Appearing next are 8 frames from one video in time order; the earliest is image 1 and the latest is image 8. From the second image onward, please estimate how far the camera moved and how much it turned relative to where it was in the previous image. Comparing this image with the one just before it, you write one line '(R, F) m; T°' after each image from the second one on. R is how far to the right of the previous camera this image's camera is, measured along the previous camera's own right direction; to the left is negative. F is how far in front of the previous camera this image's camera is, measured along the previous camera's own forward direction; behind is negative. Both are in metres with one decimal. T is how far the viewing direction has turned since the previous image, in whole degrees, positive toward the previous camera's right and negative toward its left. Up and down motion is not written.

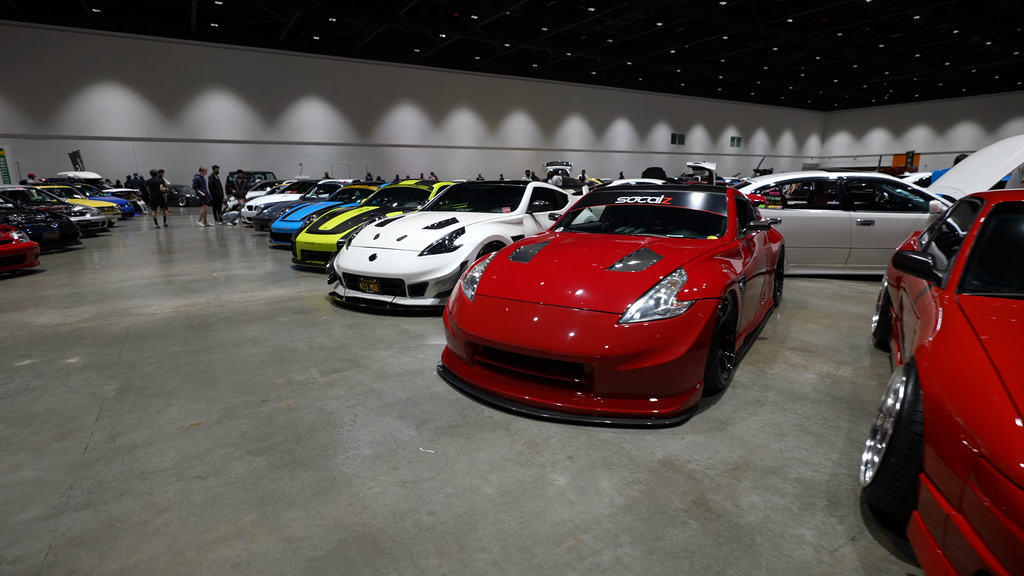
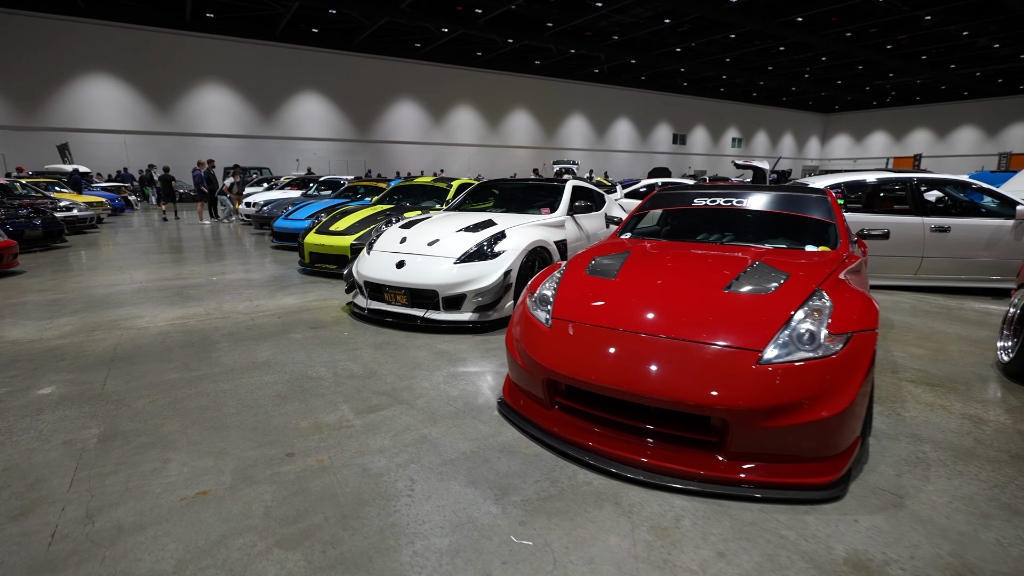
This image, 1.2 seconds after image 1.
(-0.4, +0.6) m; +1°
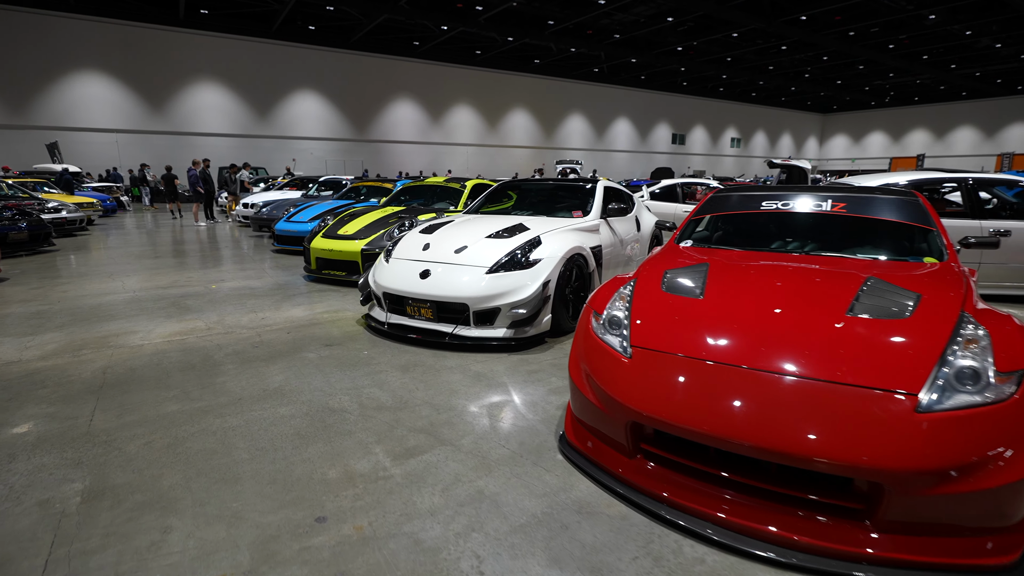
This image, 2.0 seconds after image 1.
(-0.3, +0.4) m; +1°
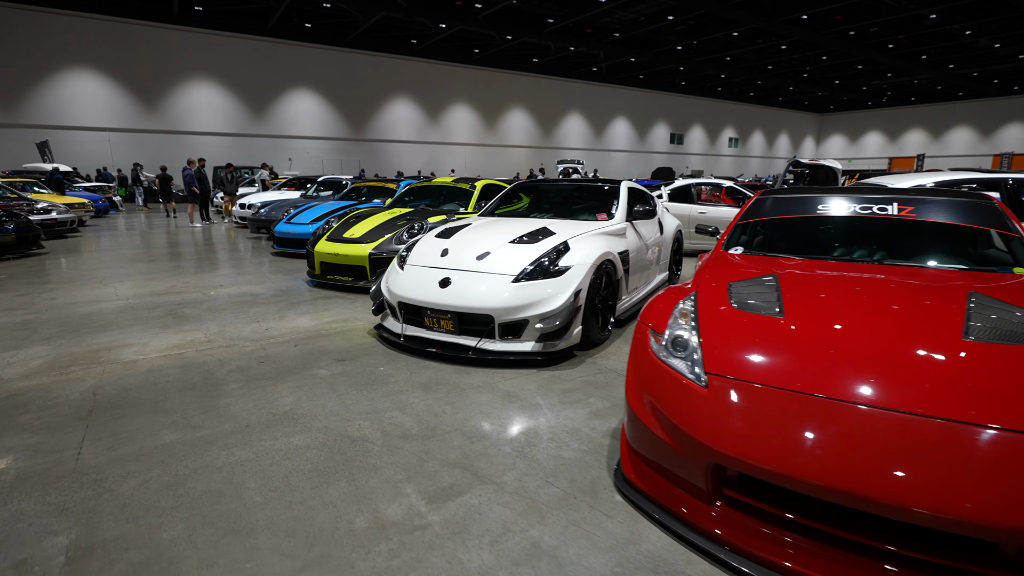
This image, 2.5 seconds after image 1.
(-0.2, +0.3) m; +1°
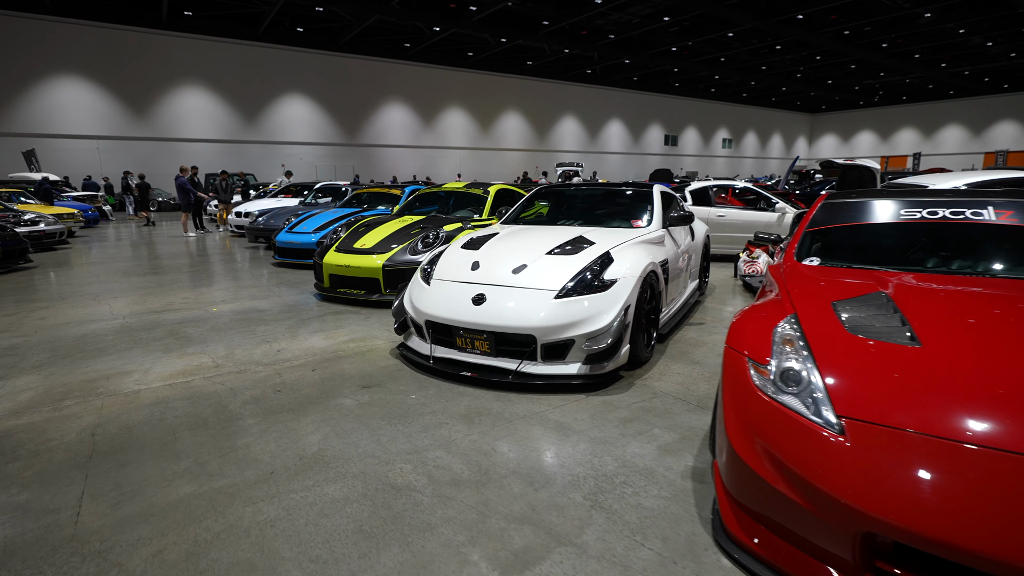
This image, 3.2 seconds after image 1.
(-0.3, +0.3) m; +1°
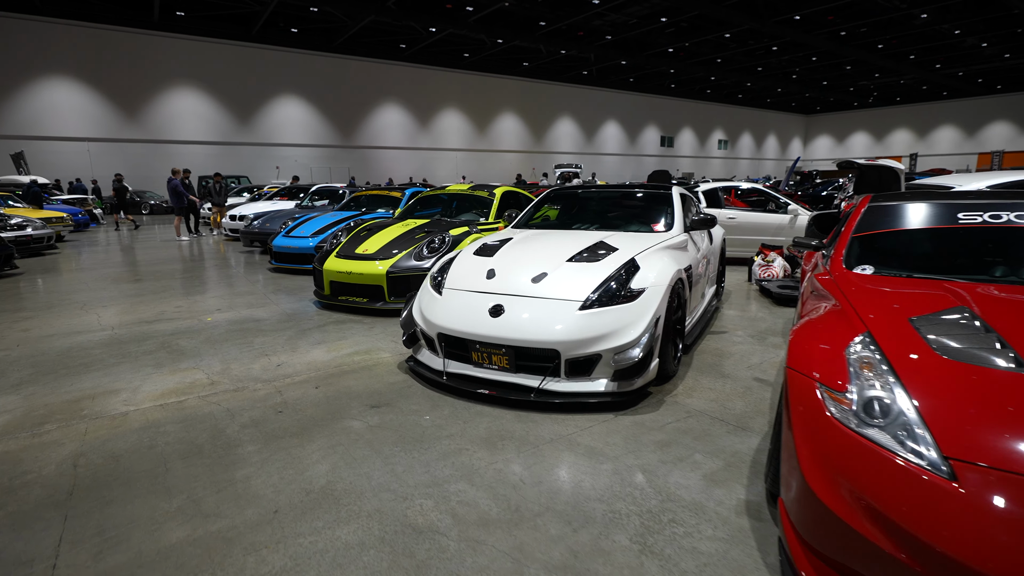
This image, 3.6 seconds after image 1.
(-0.1, +0.2) m; +1°
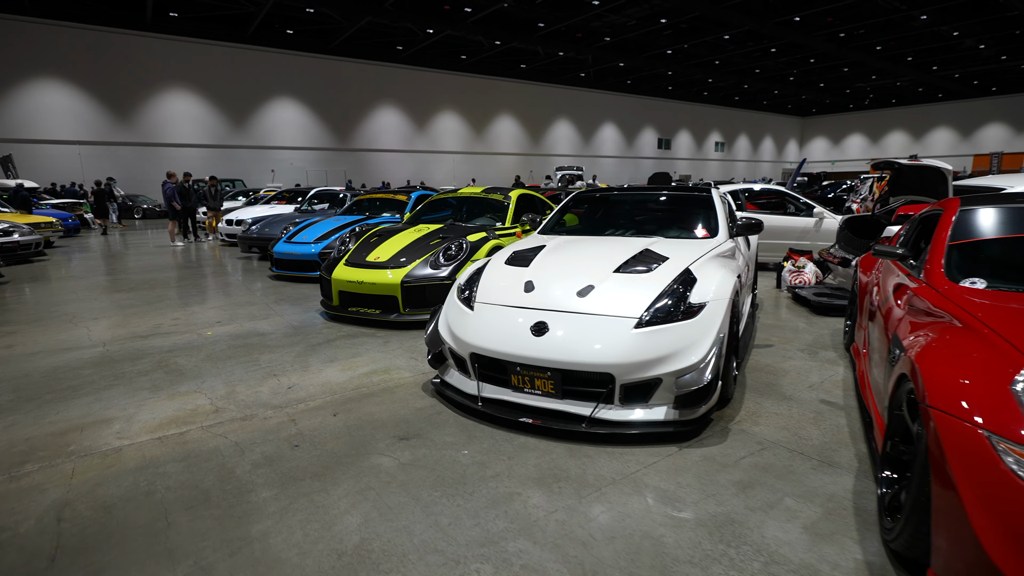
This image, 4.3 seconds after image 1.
(-0.2, +0.3) m; +1°
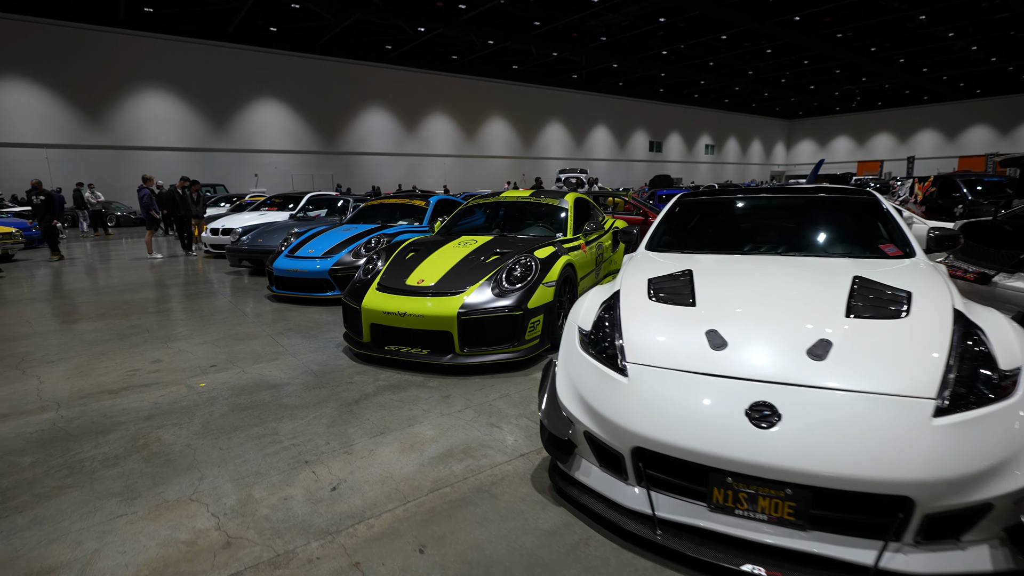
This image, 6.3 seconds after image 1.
(-0.7, +1.0) m; +2°
